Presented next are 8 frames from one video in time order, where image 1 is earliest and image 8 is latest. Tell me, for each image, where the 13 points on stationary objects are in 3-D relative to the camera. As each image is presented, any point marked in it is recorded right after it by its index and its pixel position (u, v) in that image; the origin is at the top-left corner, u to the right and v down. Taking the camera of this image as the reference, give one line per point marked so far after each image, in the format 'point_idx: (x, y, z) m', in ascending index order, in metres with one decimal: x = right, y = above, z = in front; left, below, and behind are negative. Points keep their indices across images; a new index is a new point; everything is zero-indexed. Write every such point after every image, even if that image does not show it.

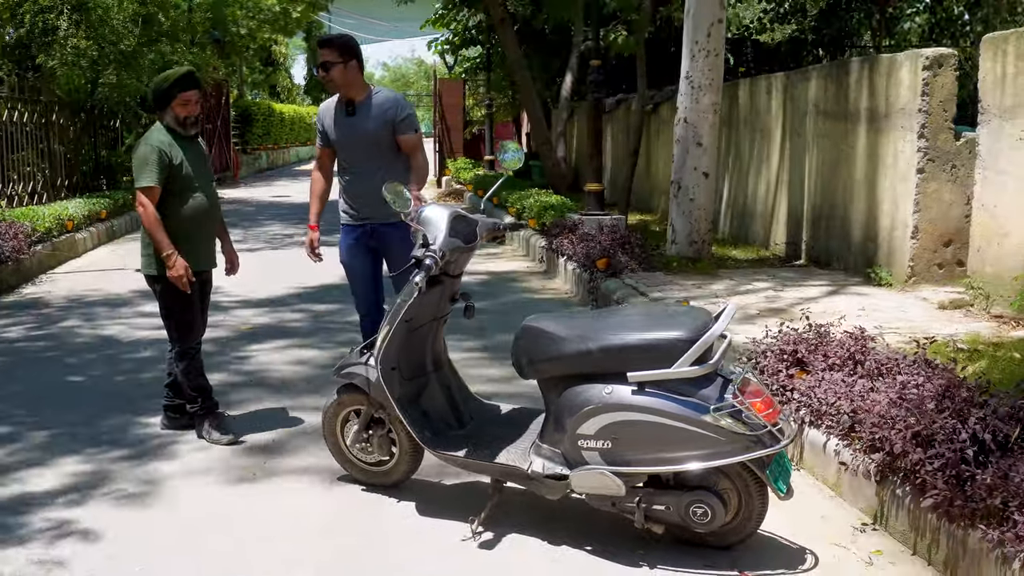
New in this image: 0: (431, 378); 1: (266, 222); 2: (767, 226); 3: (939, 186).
0: (-0.3, -0.4, +4.2) m
1: (-3.9, +1.0, +16.0) m
2: (+2.6, +0.7, +10.7) m
3: (+3.4, +0.8, +8.0) m
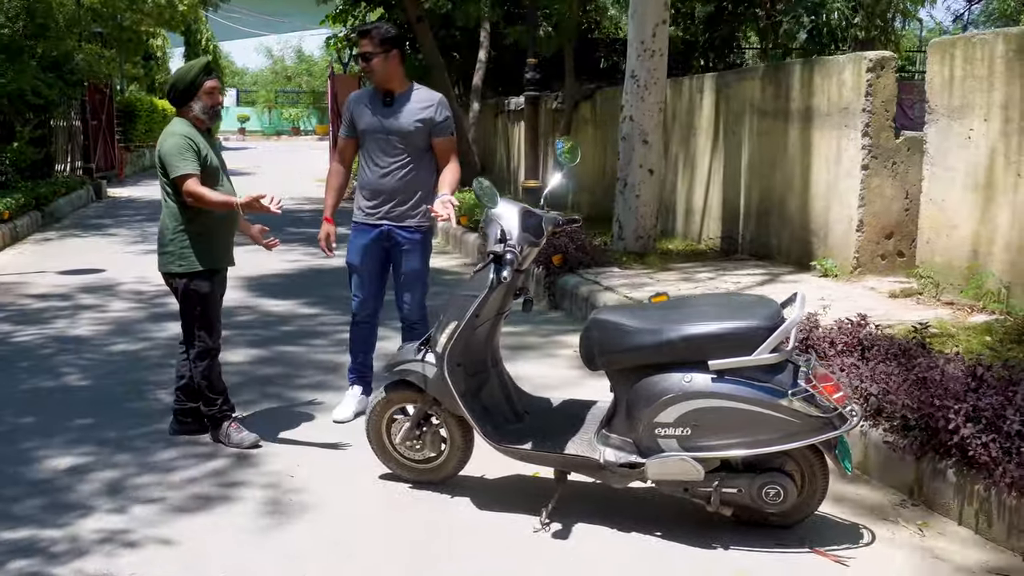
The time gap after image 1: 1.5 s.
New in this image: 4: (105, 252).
0: (-0.1, -0.4, +4.2) m
1: (-5.1, +1.0, +15.5) m
2: (+2.0, +0.7, +11.1) m
3: (+3.1, +0.9, +8.4) m
4: (-4.9, +0.4, +12.2) m
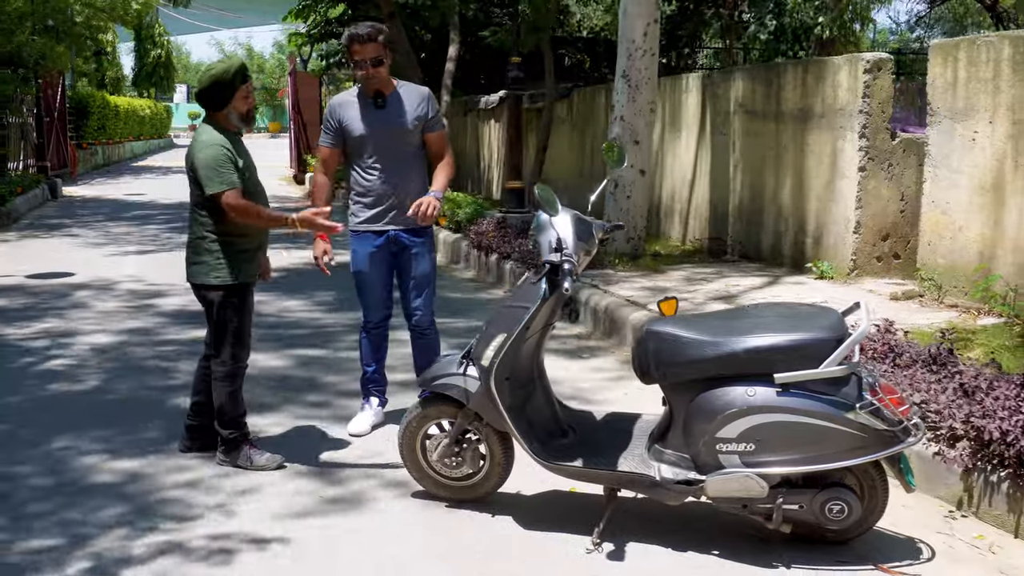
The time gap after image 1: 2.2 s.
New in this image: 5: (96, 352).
0: (+0.1, -0.4, +4.0) m
1: (-5.5, +1.0, +15.0) m
2: (+1.8, +0.7, +11.0) m
3: (+3.0, +0.9, +8.4) m
4: (-5.1, +0.4, +11.8) m
5: (-2.8, -0.4, +6.9) m
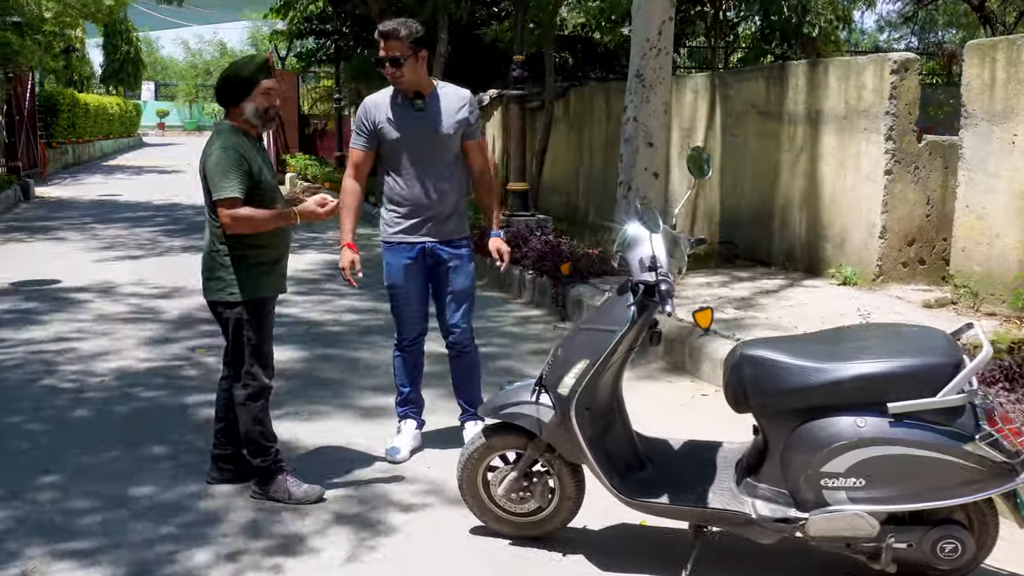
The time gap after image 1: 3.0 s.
0: (+0.4, -0.5, +3.7) m
1: (-5.6, +0.9, +14.5) m
2: (+1.9, +0.7, +10.7) m
3: (+3.2, +0.8, +8.2) m
4: (-5.1, +0.3, +11.3) m
5: (-2.6, -0.5, +6.4) m
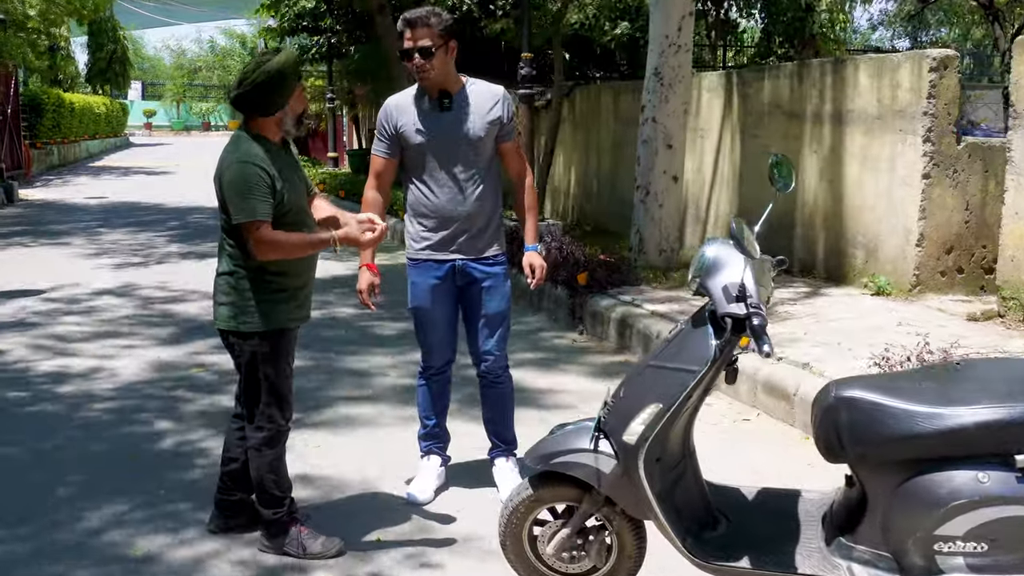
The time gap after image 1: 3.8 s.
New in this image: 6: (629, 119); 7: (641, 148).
0: (+0.6, -0.6, +3.2) m
1: (-5.6, +0.8, +14.0) m
2: (+2.0, +0.6, +10.2) m
3: (+3.3, +0.7, +7.7) m
4: (-5.0, +0.2, +10.7) m
5: (-2.5, -0.6, +5.9) m
6: (+1.3, +1.9, +11.3) m
7: (+1.1, +1.2, +8.7) m
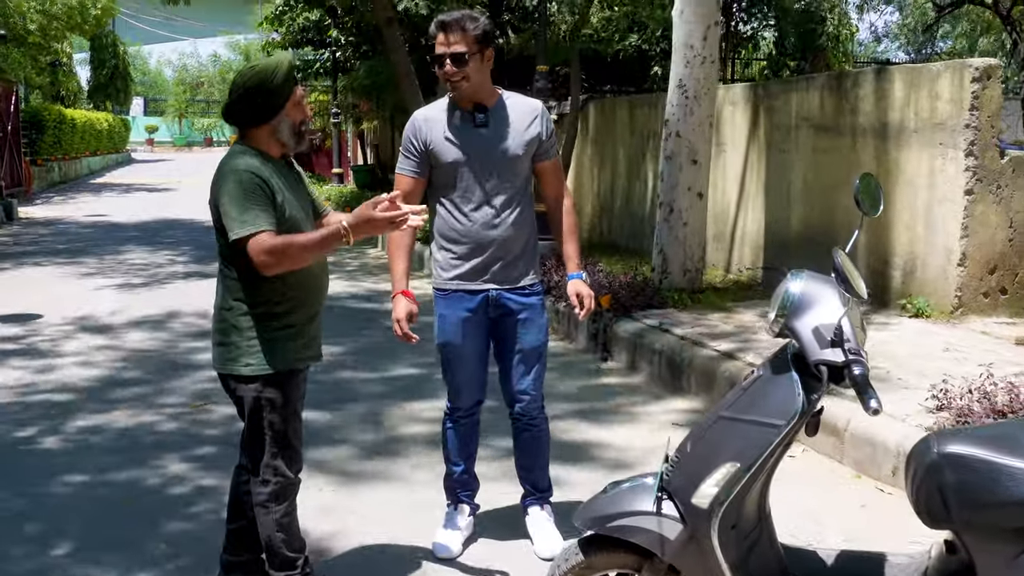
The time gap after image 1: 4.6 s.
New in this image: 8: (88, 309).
0: (+0.7, -0.7, +2.8) m
1: (-5.4, +0.5, +13.6) m
2: (+2.1, +0.4, +9.8) m
3: (+3.4, +0.6, +7.3) m
4: (-4.9, 0.0, +10.3) m
5: (-2.4, -0.8, +5.5) m
6: (+1.4, +1.7, +11.0) m
7: (+1.3, +1.0, +8.3) m
8: (-3.8, -0.2, +9.0) m
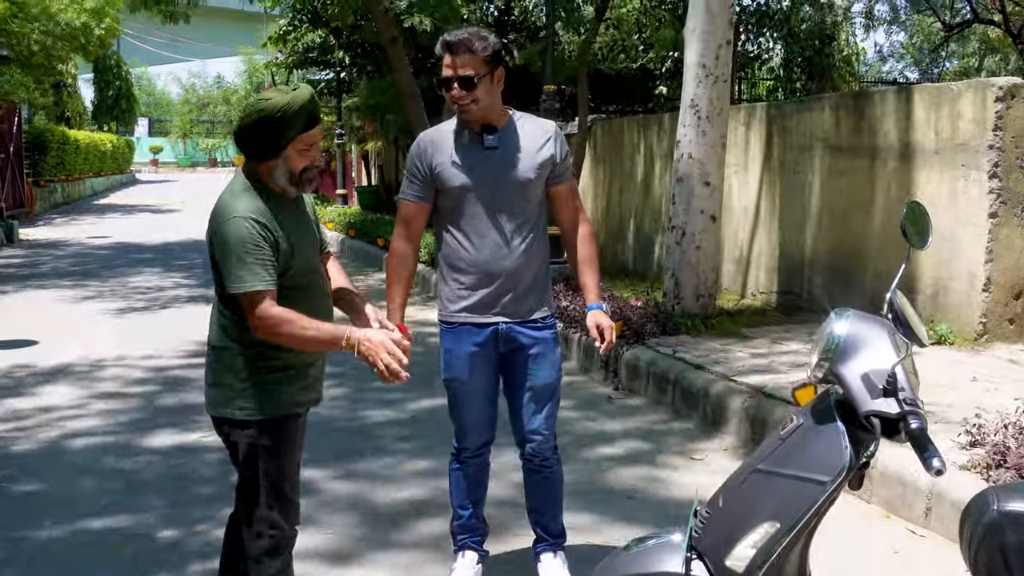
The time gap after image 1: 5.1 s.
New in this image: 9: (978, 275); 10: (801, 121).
0: (+0.7, -0.8, +2.6) m
1: (-5.3, +0.2, +13.4) m
2: (+2.2, +0.1, +9.6) m
3: (+3.5, +0.4, +7.1) m
4: (-4.8, -0.3, +10.1) m
5: (-2.3, -0.9, +5.3) m
6: (+1.5, +1.4, +10.7) m
7: (+1.3, +0.8, +8.1) m
8: (-3.7, -0.4, +8.8) m
9: (+3.3, +0.1, +7.1) m
10: (+2.5, +1.4, +8.7) m
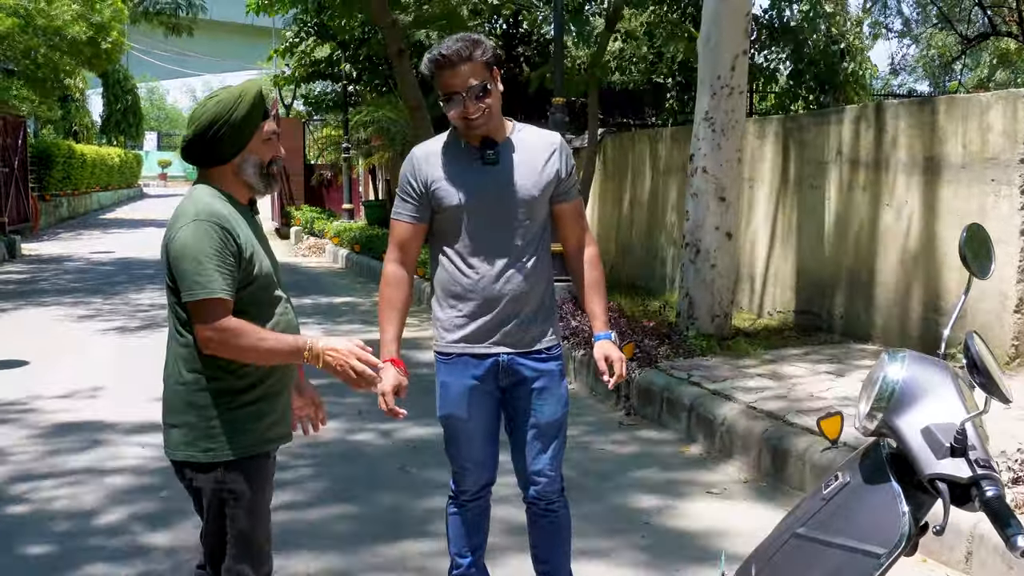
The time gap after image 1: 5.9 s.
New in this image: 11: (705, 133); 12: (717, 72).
0: (+0.7, -0.9, +2.2) m
1: (-5.2, 0.0, +13.1) m
2: (+2.2, 0.0, +9.2) m
3: (+3.5, +0.3, +6.7) m
4: (-4.7, -0.4, +9.8) m
5: (-2.3, -1.0, +5.0) m
6: (+1.6, +1.2, +10.4) m
7: (+1.4, +0.7, +7.8) m
8: (-3.7, -0.6, +8.5) m
9: (+3.3, 0.0, +6.7) m
10: (+2.6, +1.3, +8.4) m
11: (+1.5, +1.2, +7.7) m
12: (+1.6, +1.6, +7.6) m
